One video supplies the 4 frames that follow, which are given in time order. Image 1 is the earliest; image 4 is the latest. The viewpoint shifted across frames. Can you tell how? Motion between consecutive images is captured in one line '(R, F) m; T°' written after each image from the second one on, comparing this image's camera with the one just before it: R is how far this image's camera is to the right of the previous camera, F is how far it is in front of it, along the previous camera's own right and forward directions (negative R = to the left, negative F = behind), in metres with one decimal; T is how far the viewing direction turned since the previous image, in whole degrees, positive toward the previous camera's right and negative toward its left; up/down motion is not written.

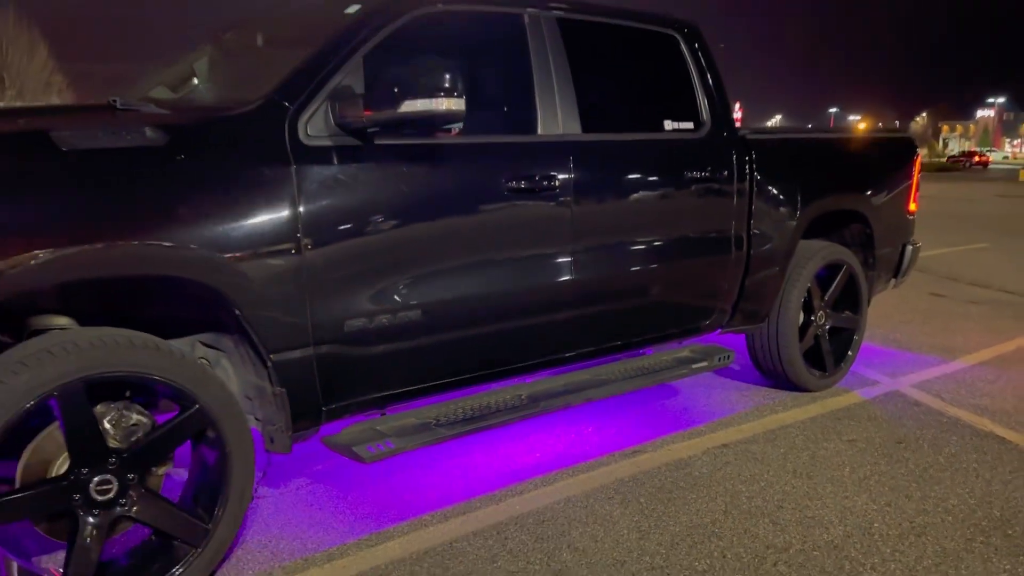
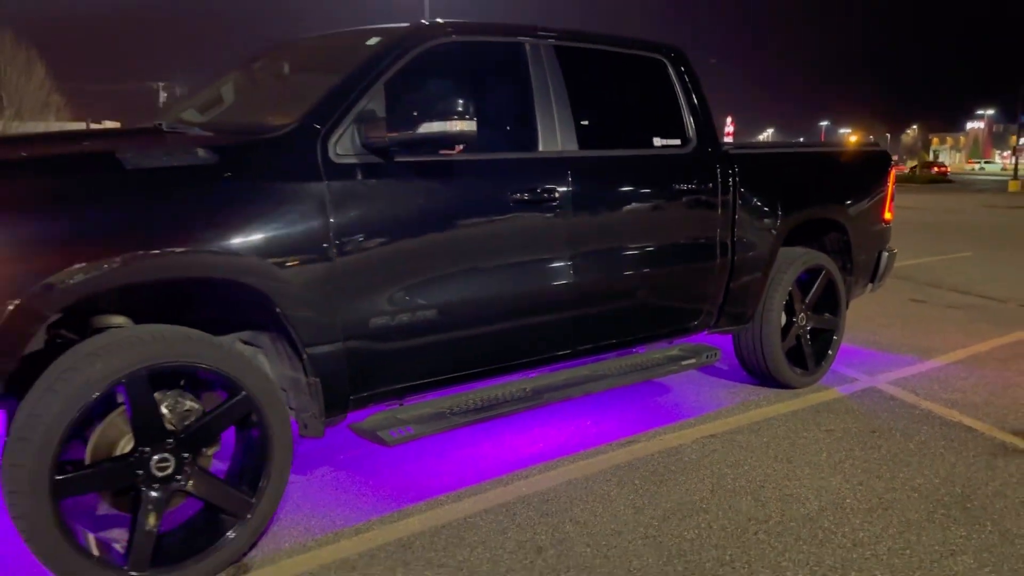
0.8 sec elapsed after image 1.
(0.0, -0.4) m; 0°
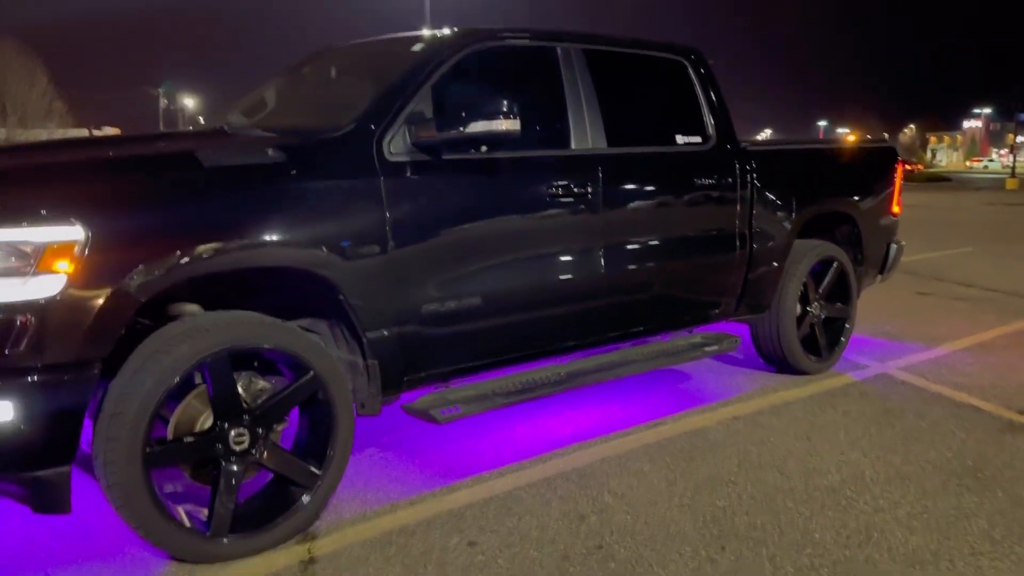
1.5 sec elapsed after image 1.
(-0.2, -0.2) m; 0°
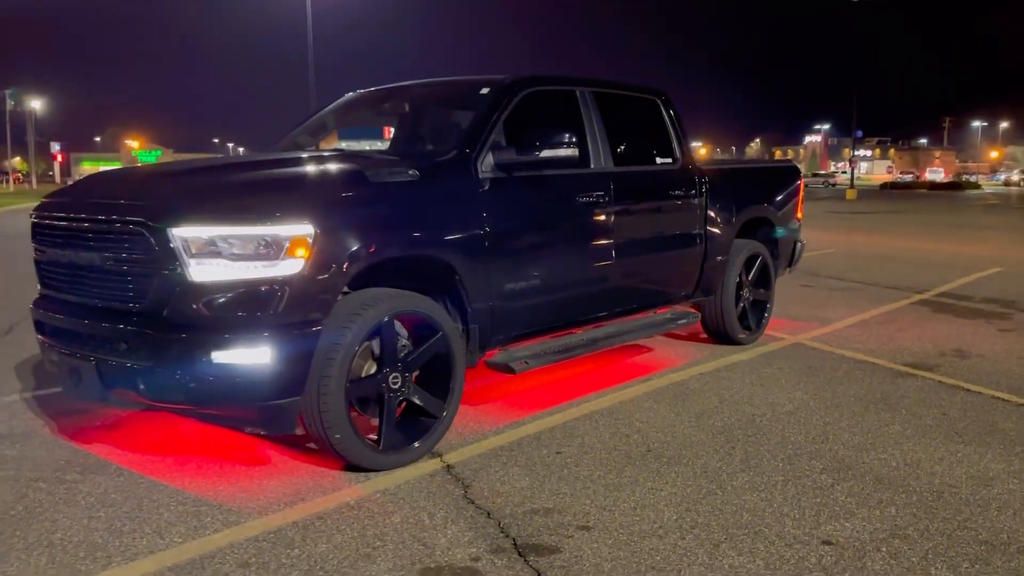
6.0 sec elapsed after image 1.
(-1.1, -1.2) m; +9°
